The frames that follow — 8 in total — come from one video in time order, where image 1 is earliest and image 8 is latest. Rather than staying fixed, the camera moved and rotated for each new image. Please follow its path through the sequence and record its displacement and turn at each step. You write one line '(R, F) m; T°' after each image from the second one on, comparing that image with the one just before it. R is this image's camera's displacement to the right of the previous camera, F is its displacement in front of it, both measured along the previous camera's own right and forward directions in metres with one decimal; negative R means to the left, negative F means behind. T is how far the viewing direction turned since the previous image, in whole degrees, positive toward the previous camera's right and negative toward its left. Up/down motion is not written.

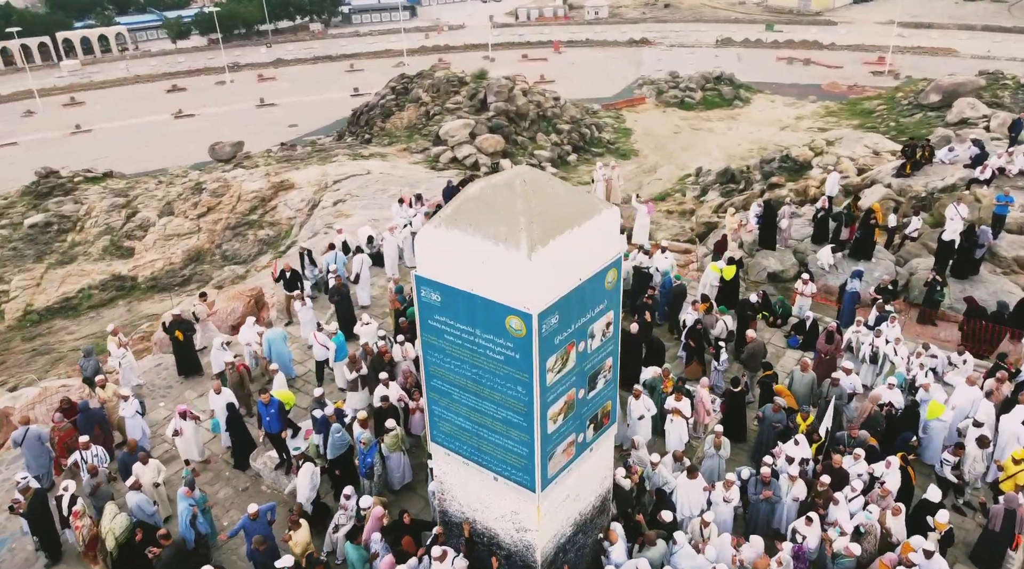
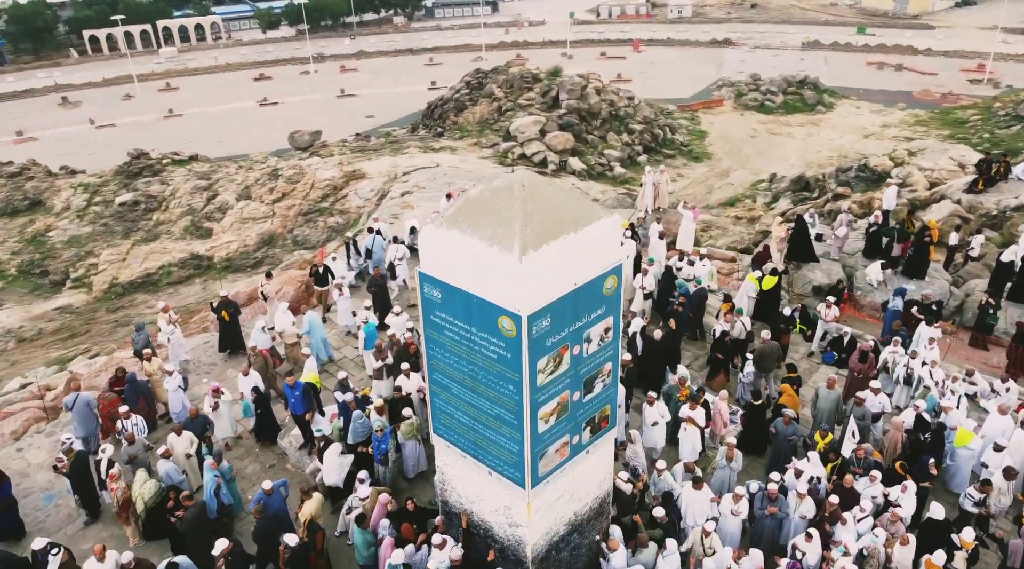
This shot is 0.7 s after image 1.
(+0.6, -0.1) m; -5°
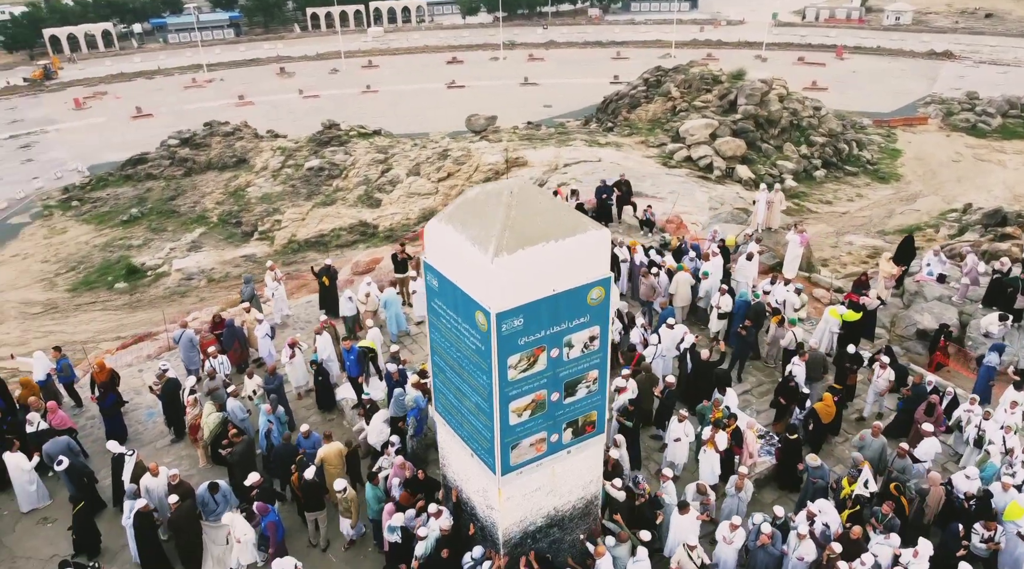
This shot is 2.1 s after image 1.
(+1.5, -0.3) m; -12°
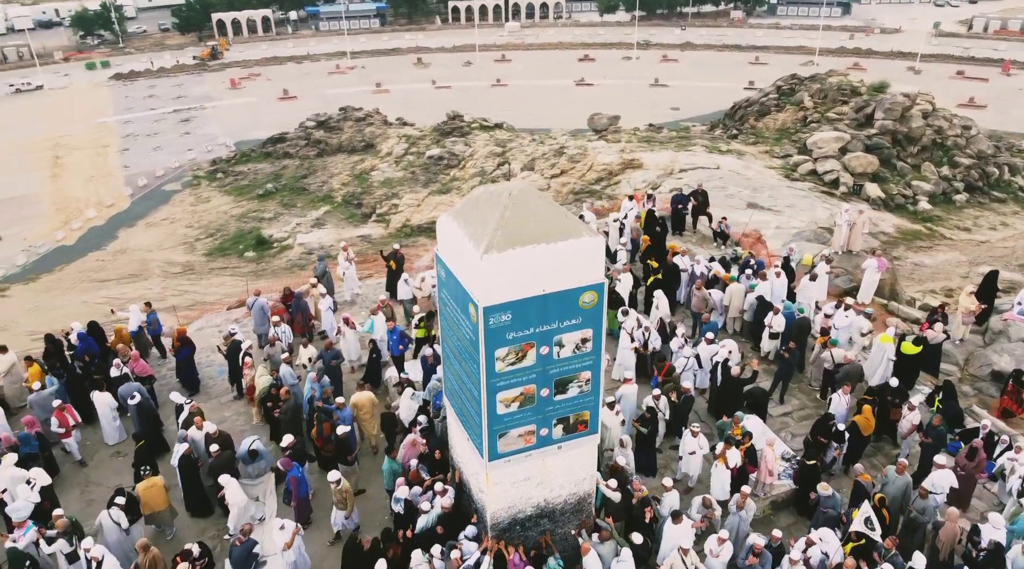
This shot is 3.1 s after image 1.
(+1.1, -0.3) m; -9°
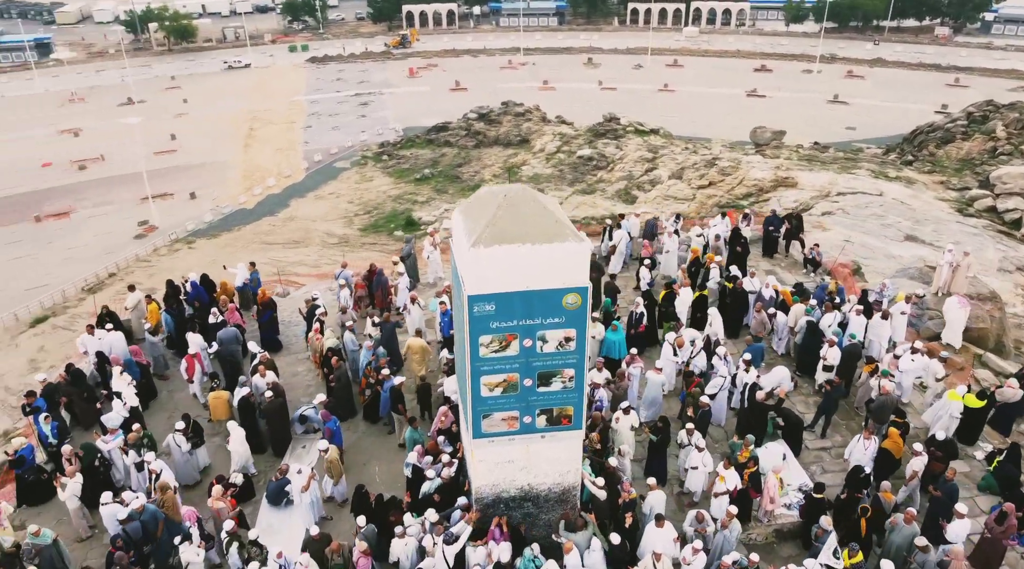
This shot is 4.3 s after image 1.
(+1.6, -0.5) m; -11°
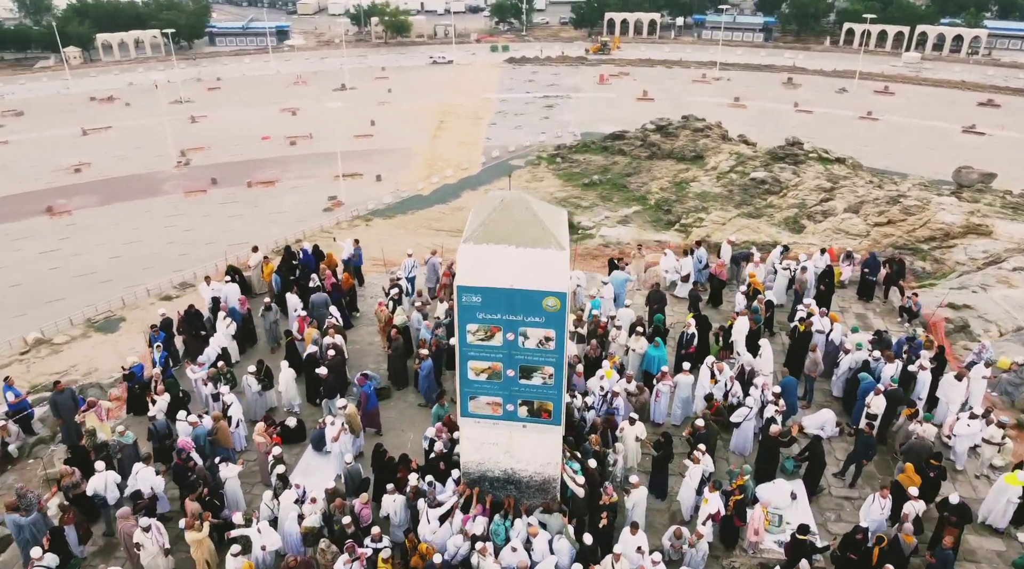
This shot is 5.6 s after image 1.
(+1.9, -0.6) m; -12°
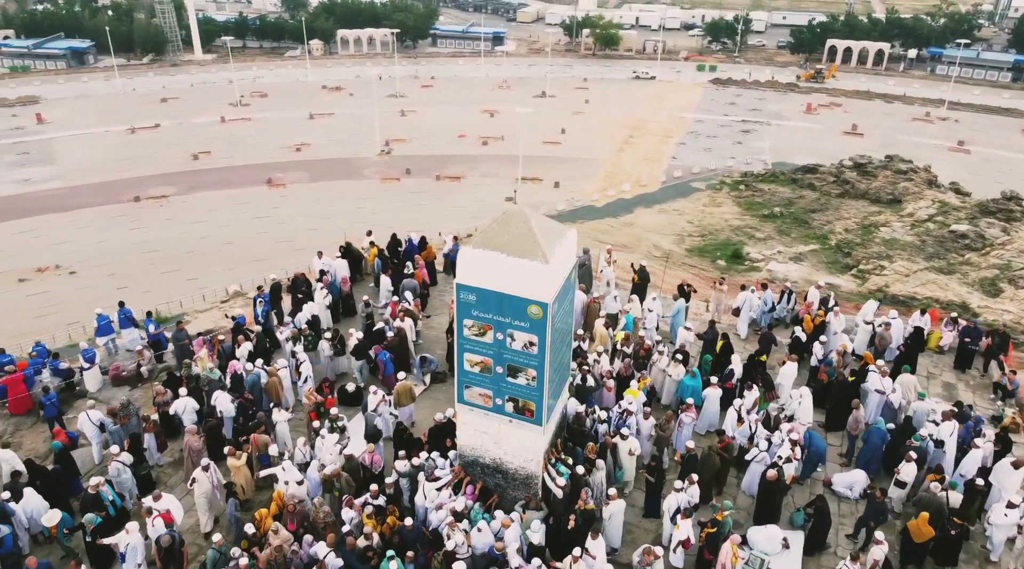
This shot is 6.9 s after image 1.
(+2.1, -0.6) m; -13°
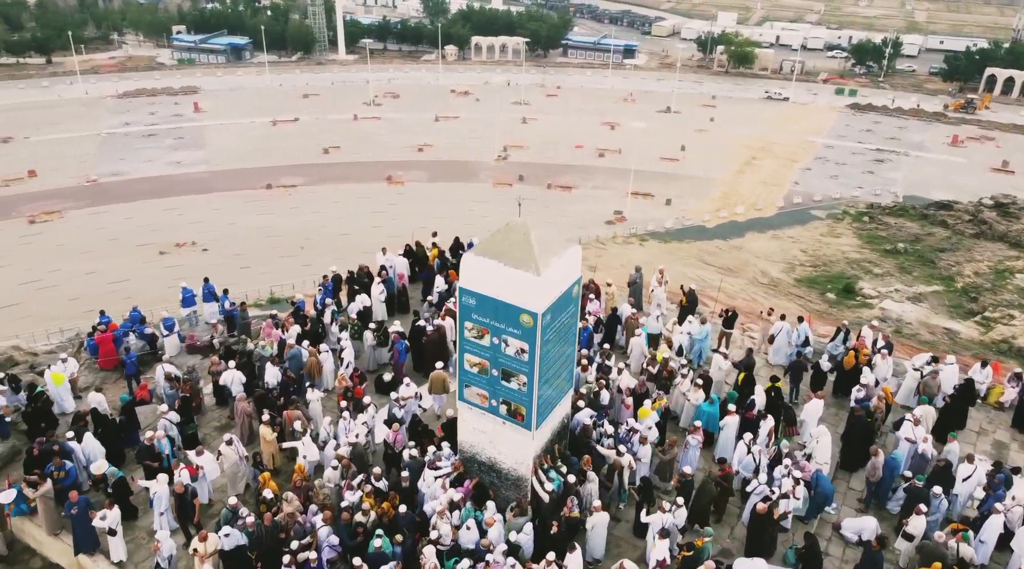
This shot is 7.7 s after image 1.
(+1.4, -0.4) m; -8°
